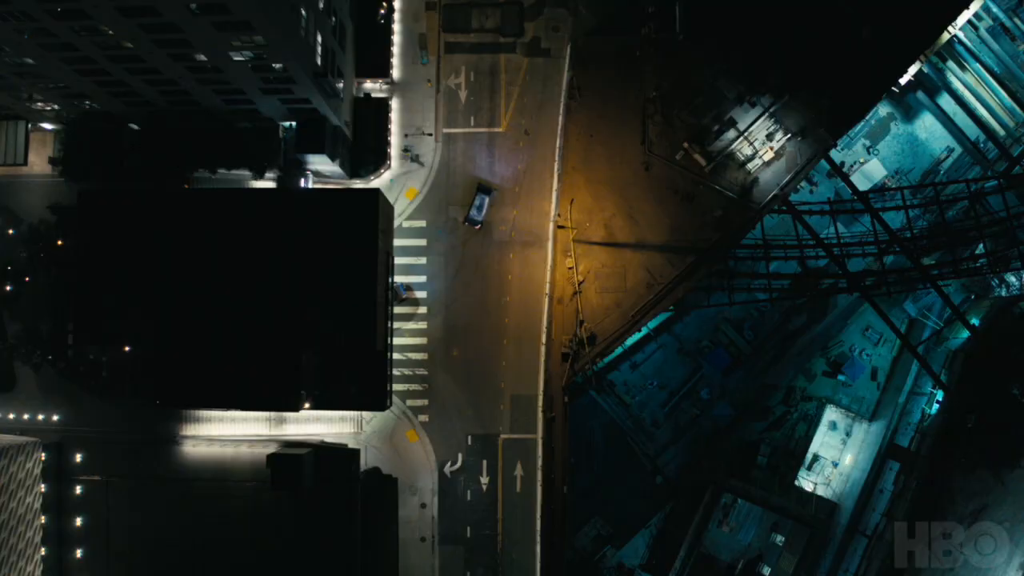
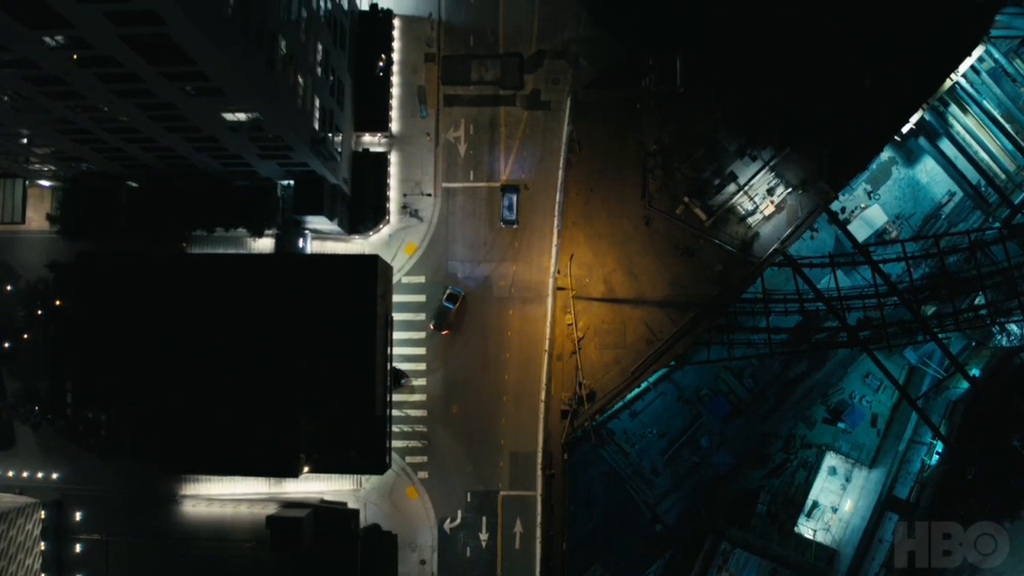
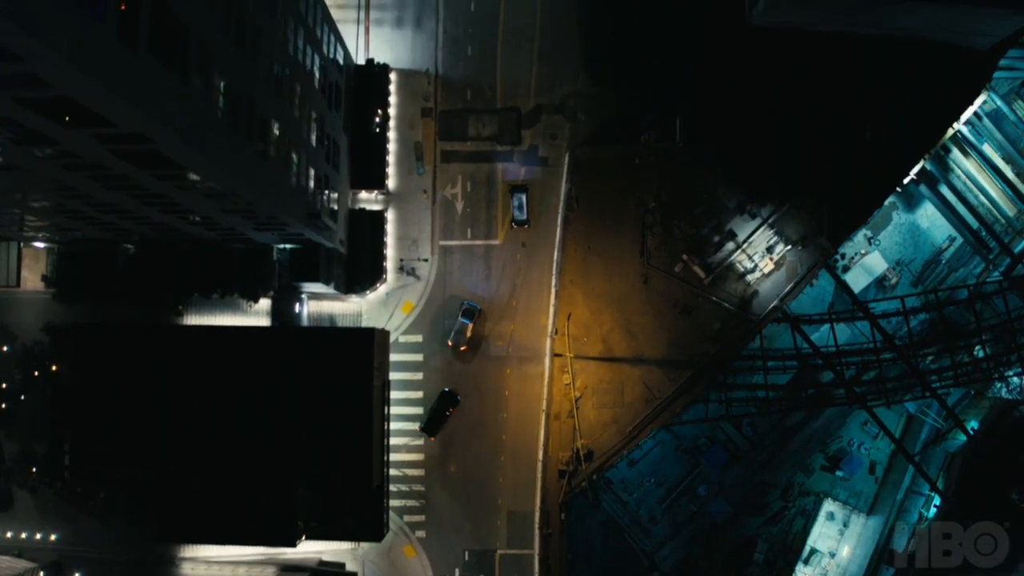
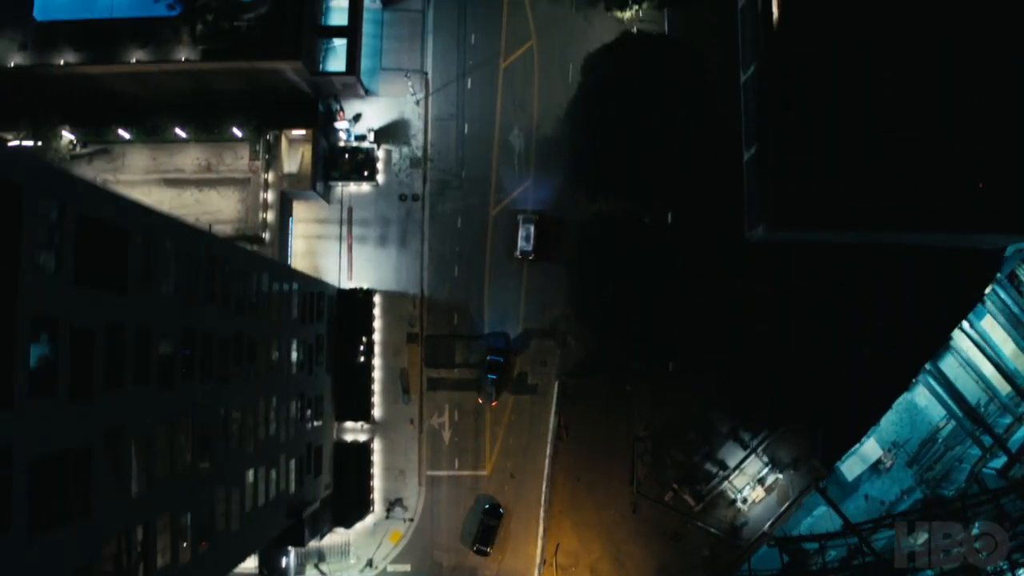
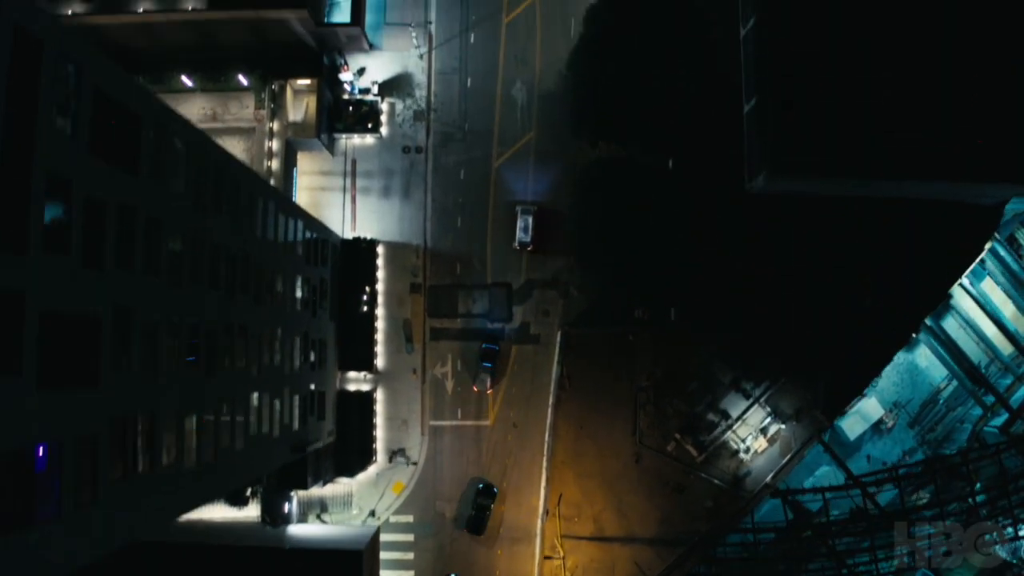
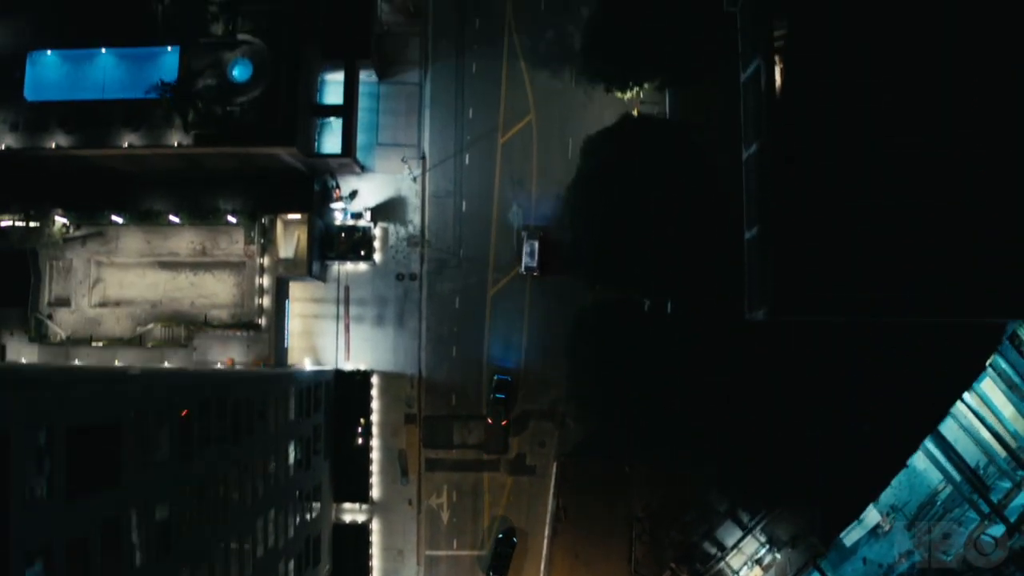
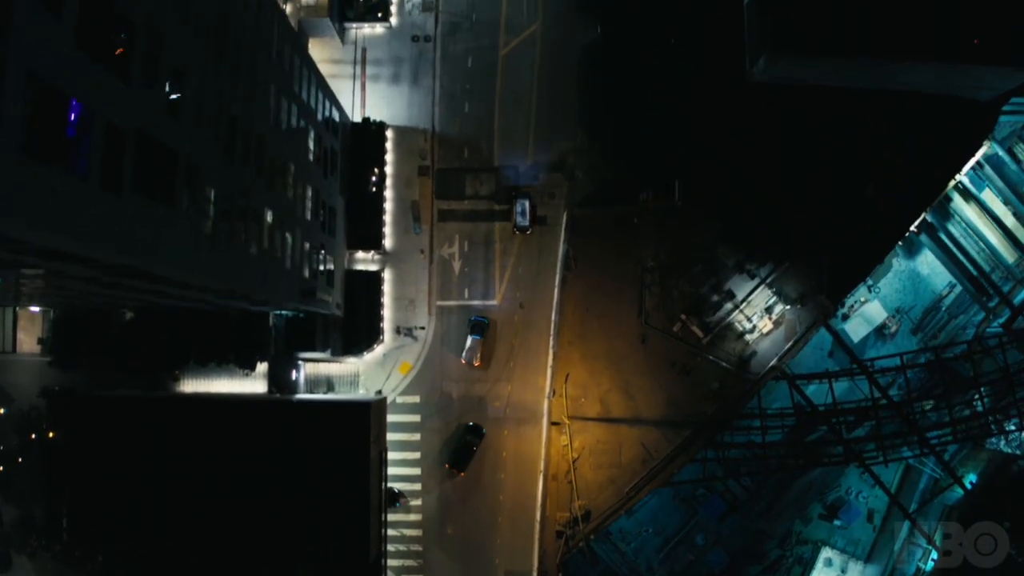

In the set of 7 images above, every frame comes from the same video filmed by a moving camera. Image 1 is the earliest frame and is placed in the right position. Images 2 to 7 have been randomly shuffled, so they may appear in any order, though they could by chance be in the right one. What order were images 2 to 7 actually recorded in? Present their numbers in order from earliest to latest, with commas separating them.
2, 3, 7, 5, 4, 6
